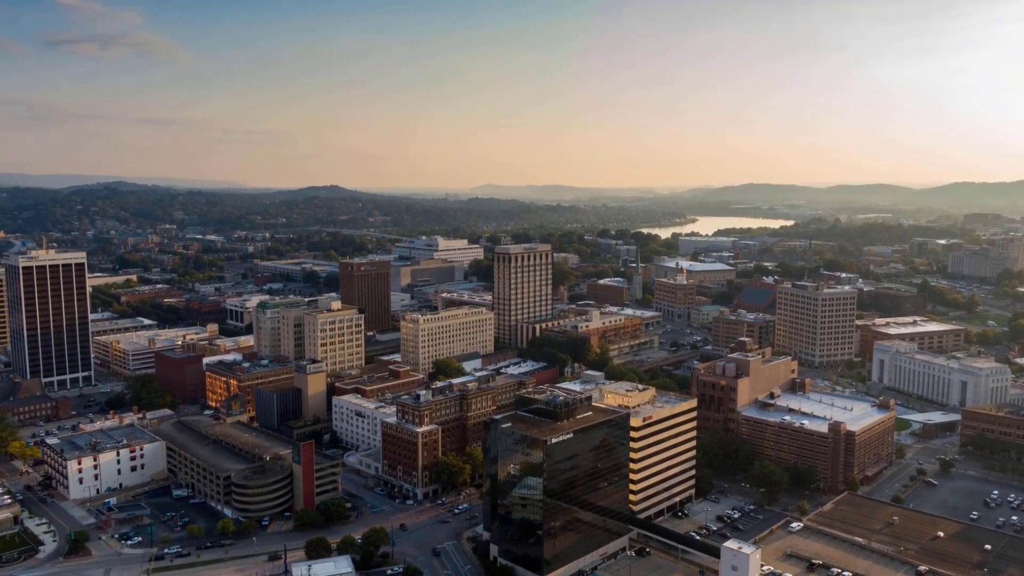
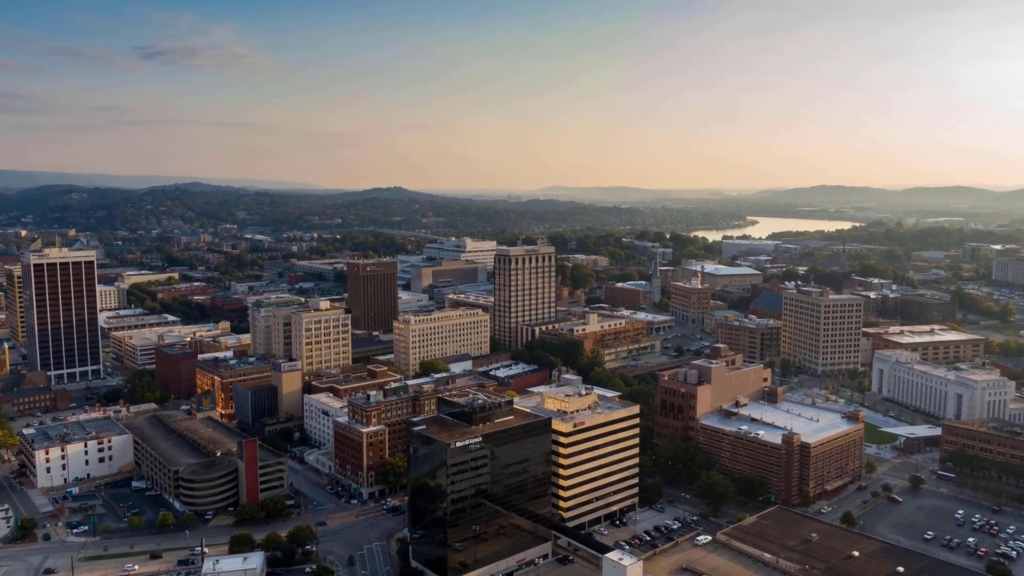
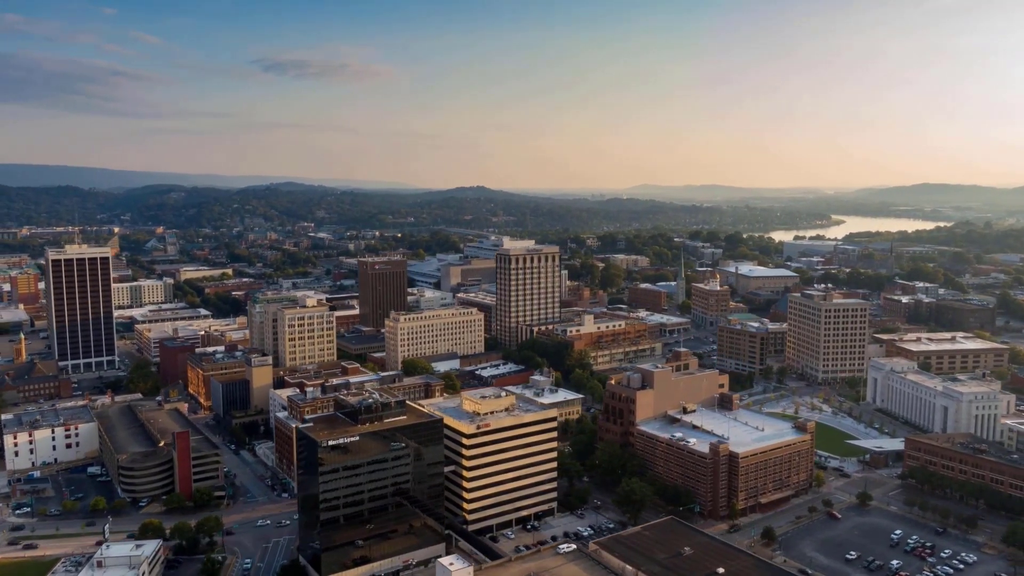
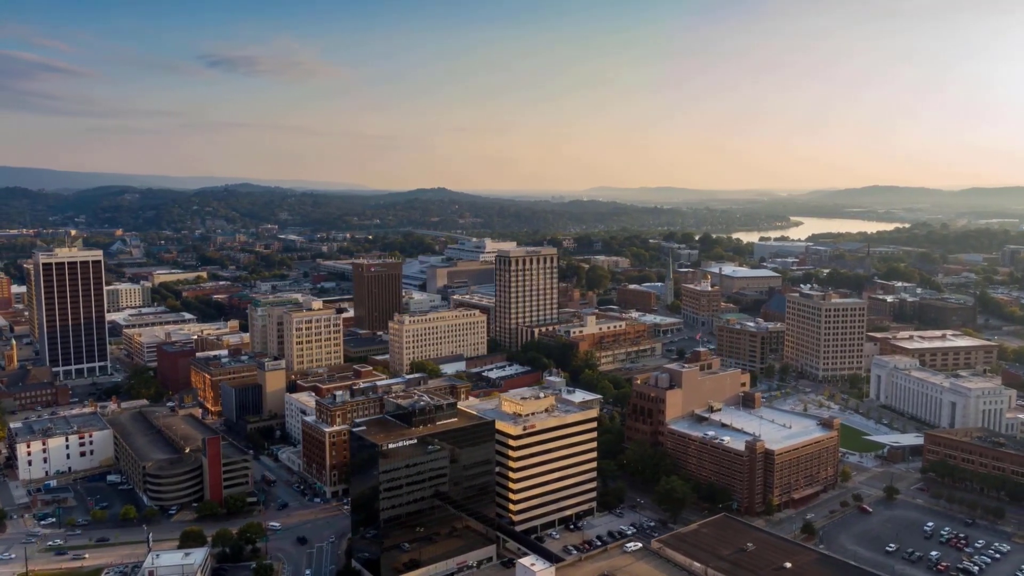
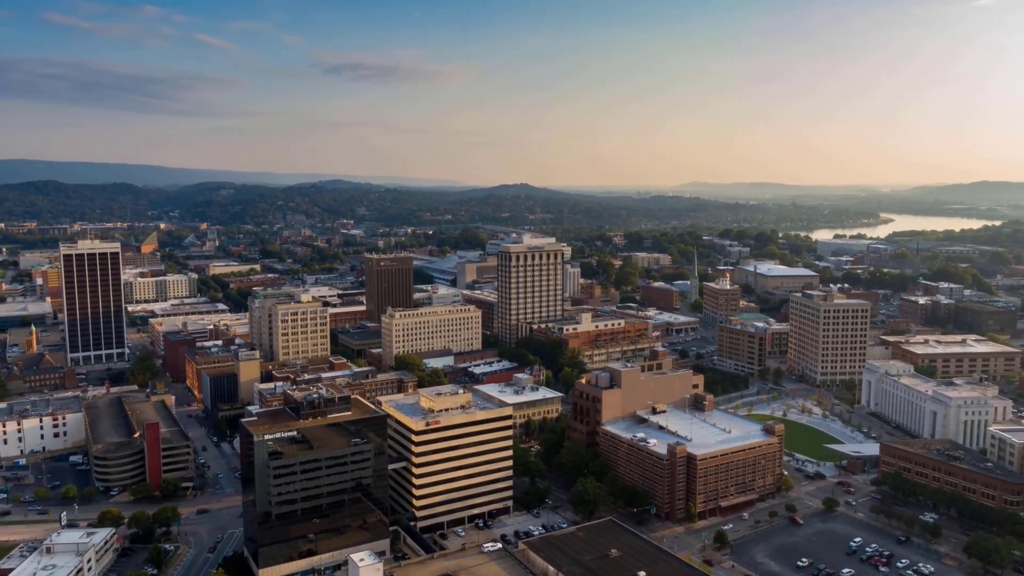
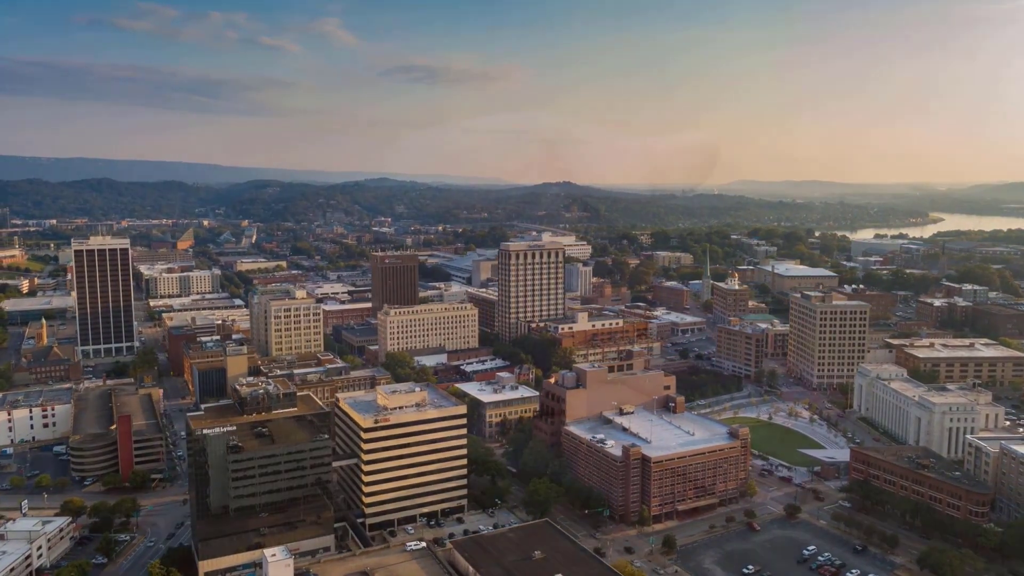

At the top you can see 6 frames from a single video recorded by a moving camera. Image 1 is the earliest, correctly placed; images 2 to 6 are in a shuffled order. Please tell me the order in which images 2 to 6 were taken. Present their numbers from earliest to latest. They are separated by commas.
2, 4, 3, 5, 6
